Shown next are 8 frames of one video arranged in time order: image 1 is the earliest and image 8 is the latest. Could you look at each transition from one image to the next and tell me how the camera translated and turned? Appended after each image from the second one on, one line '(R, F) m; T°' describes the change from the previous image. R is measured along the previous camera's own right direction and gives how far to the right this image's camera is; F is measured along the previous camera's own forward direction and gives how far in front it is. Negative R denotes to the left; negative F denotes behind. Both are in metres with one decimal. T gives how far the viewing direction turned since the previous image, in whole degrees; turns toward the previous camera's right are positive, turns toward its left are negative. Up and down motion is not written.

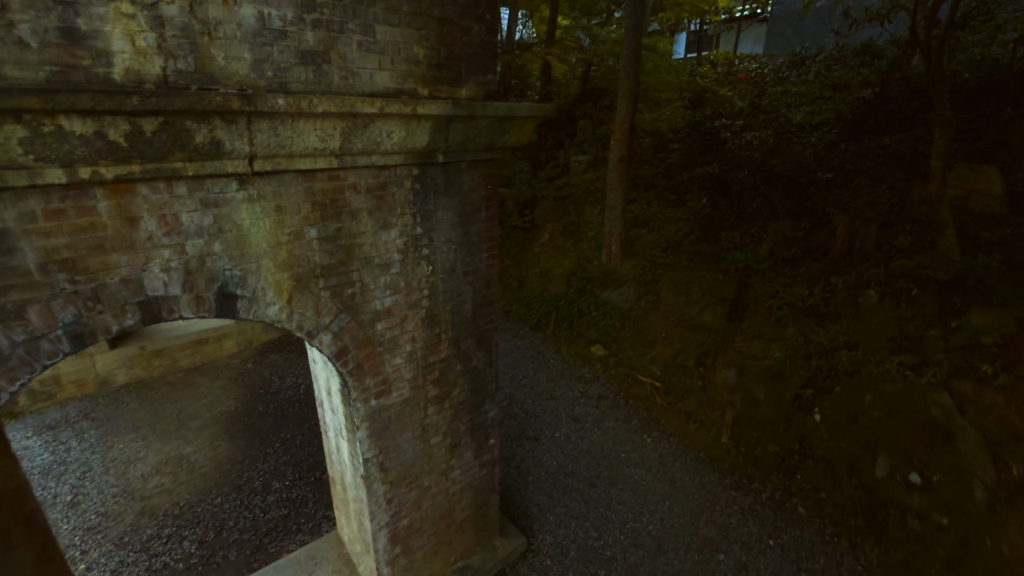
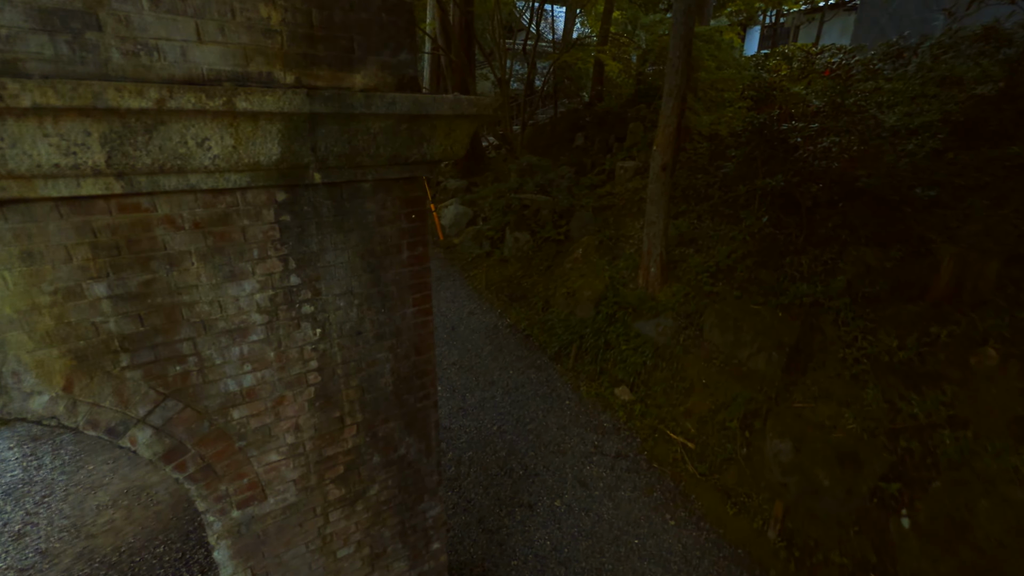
(+0.6, +1.0) m; -7°
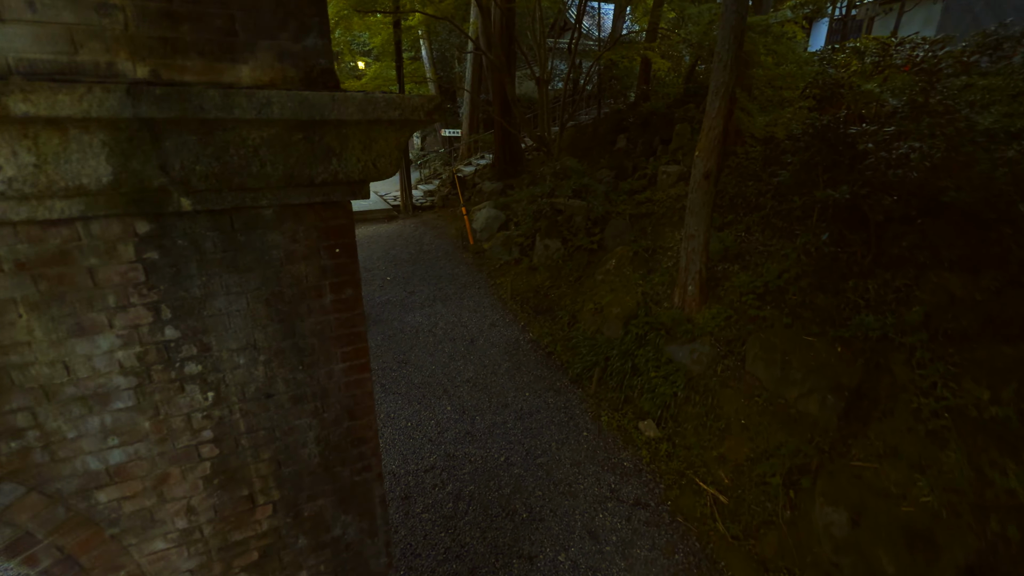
(+0.3, +0.5) m; -5°
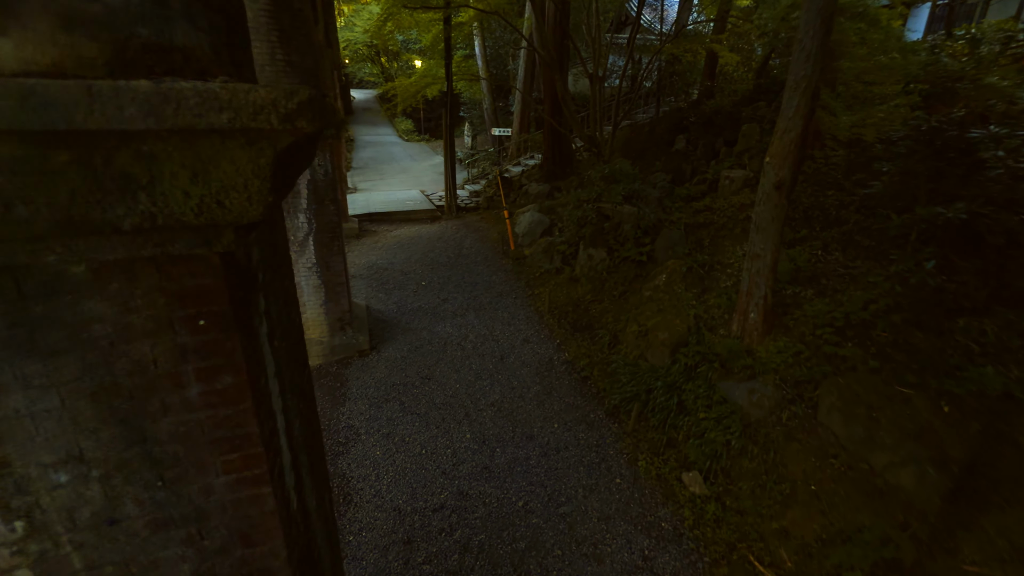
(+0.2, +0.6) m; -6°
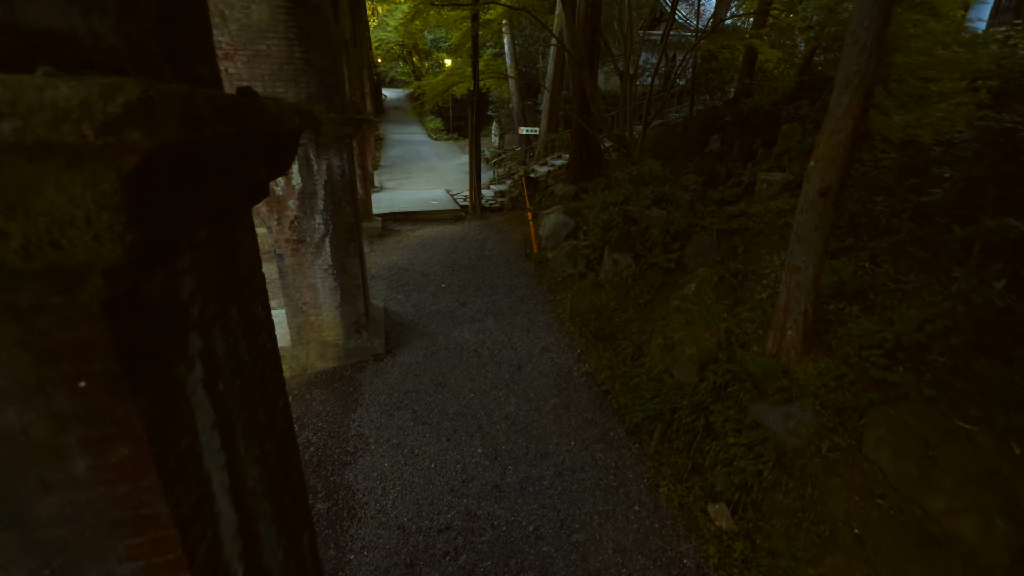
(+0.1, +0.3) m; -3°
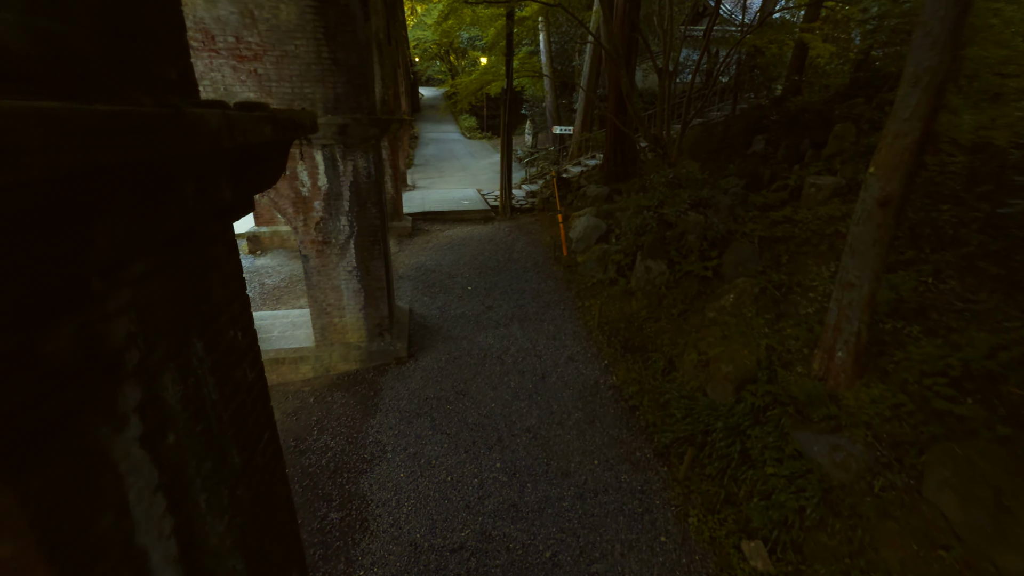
(+0.1, +0.2) m; -4°
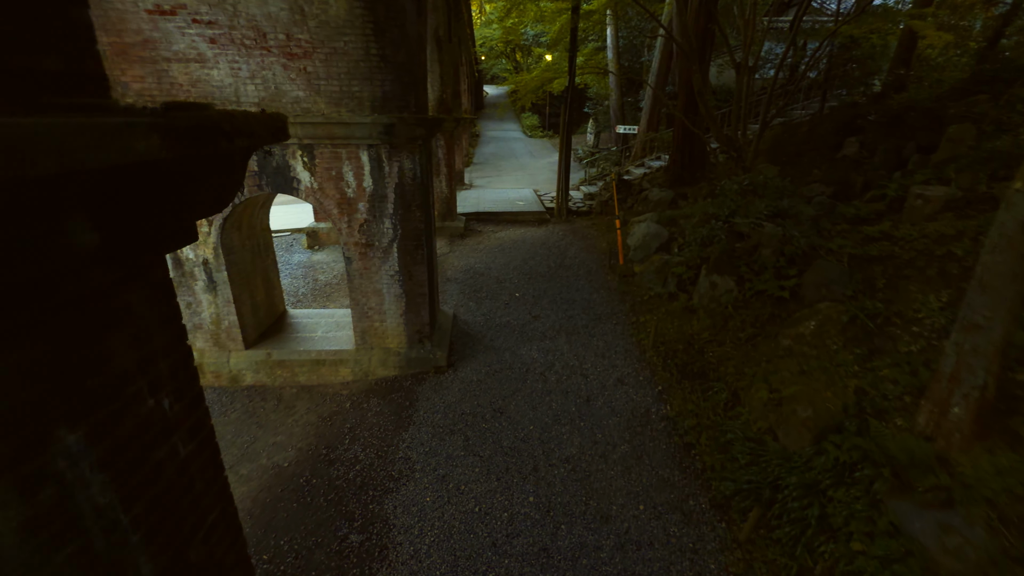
(+0.1, +0.5) m; -7°
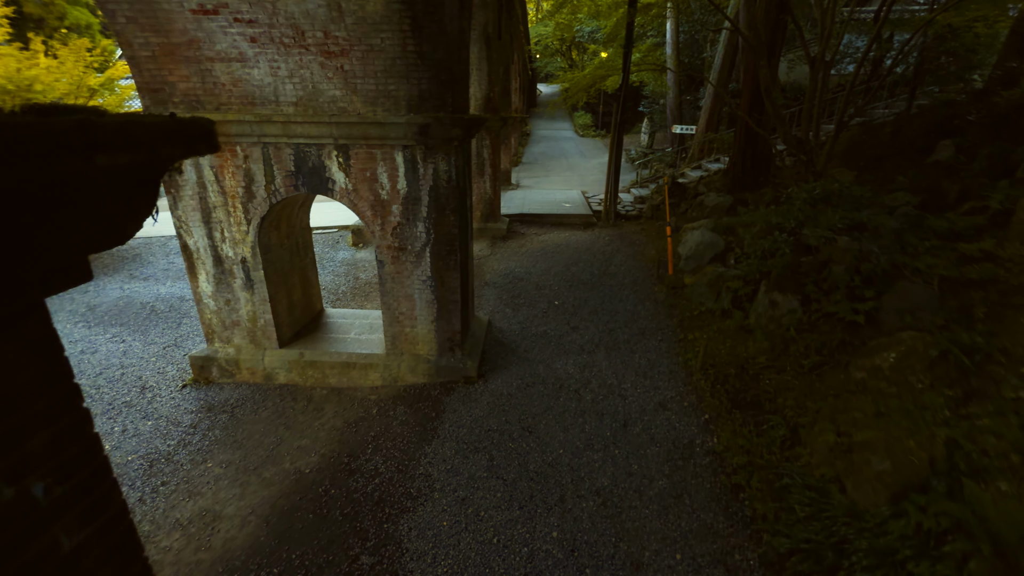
(+0.1, +0.4) m; -6°
